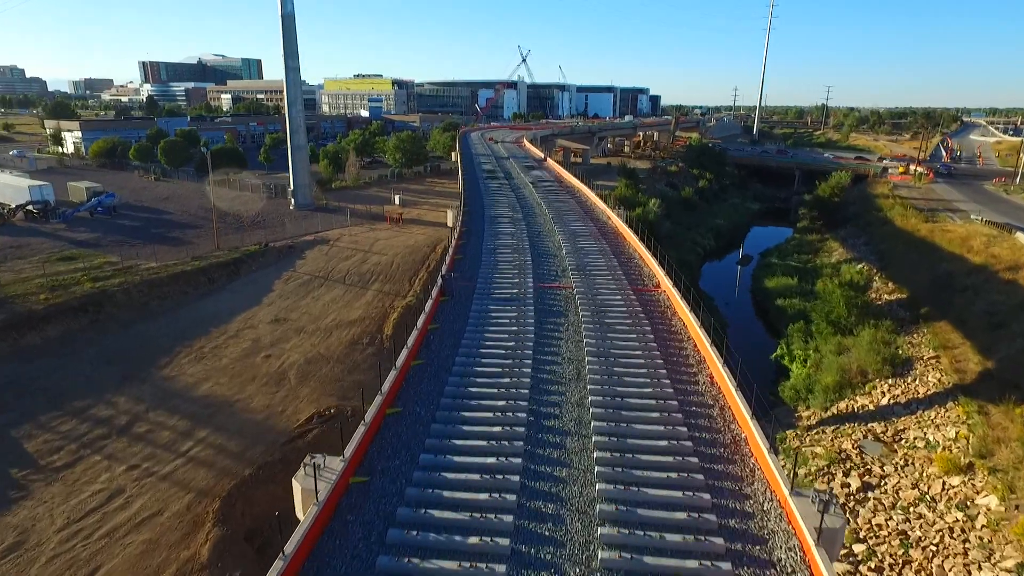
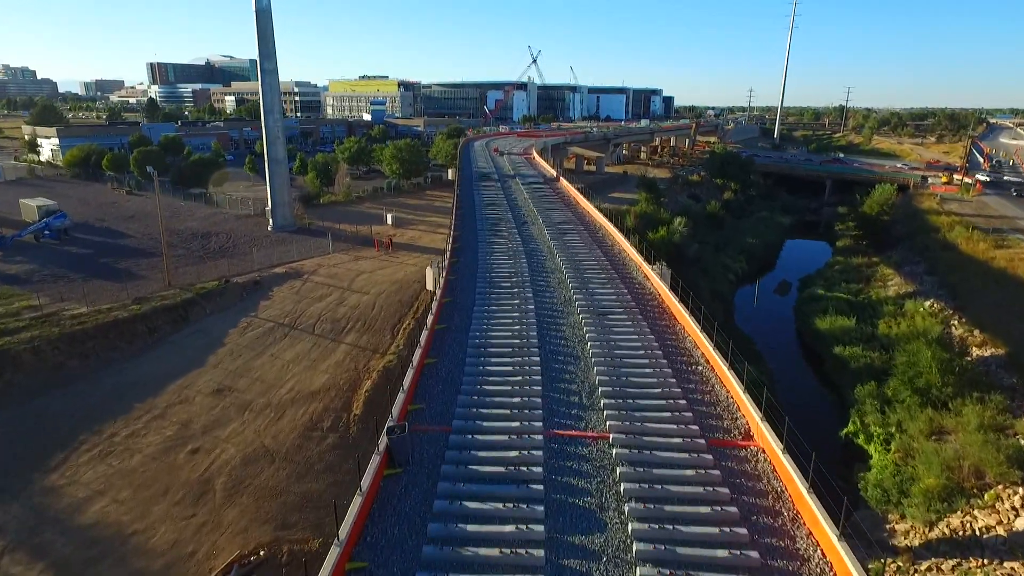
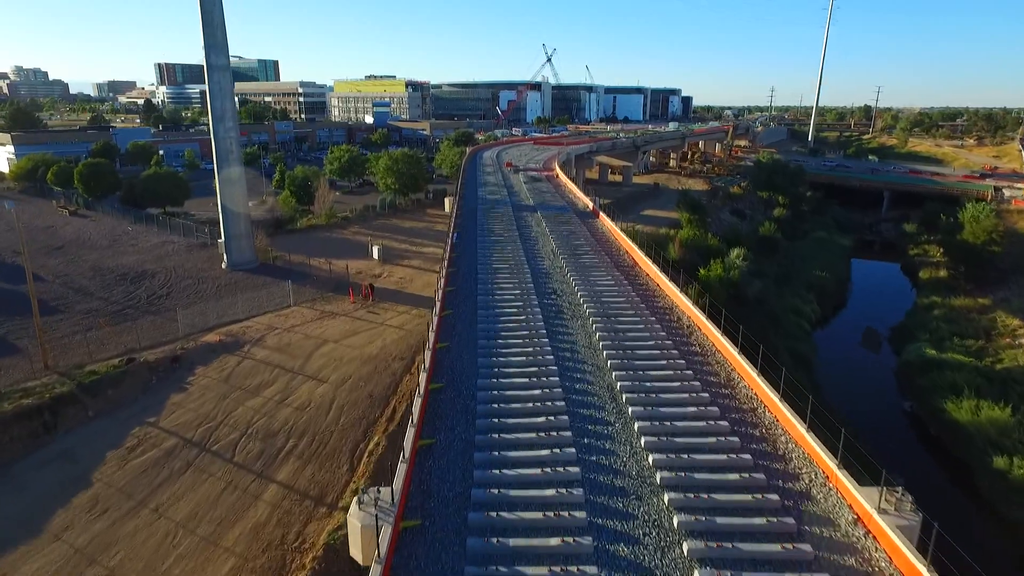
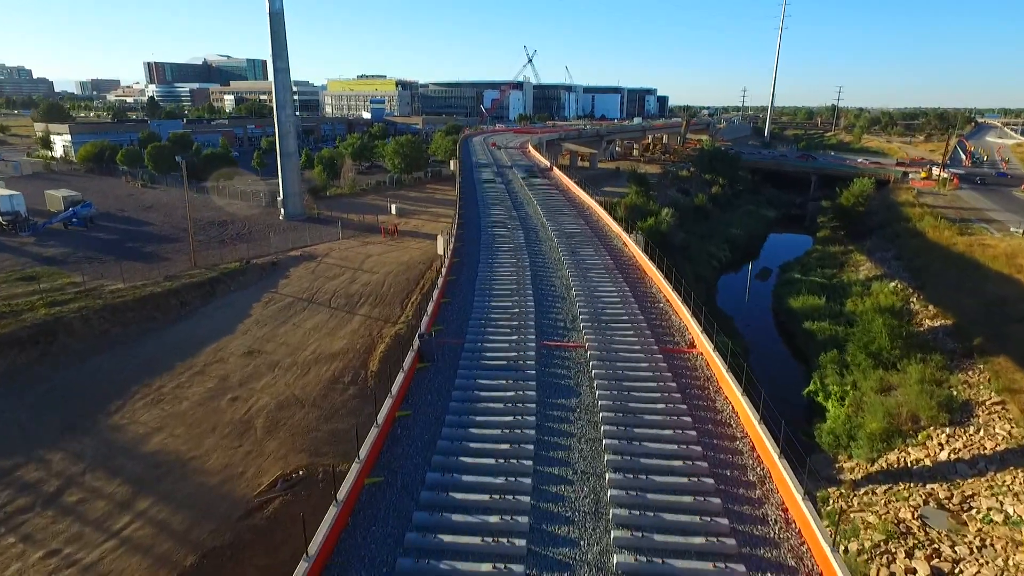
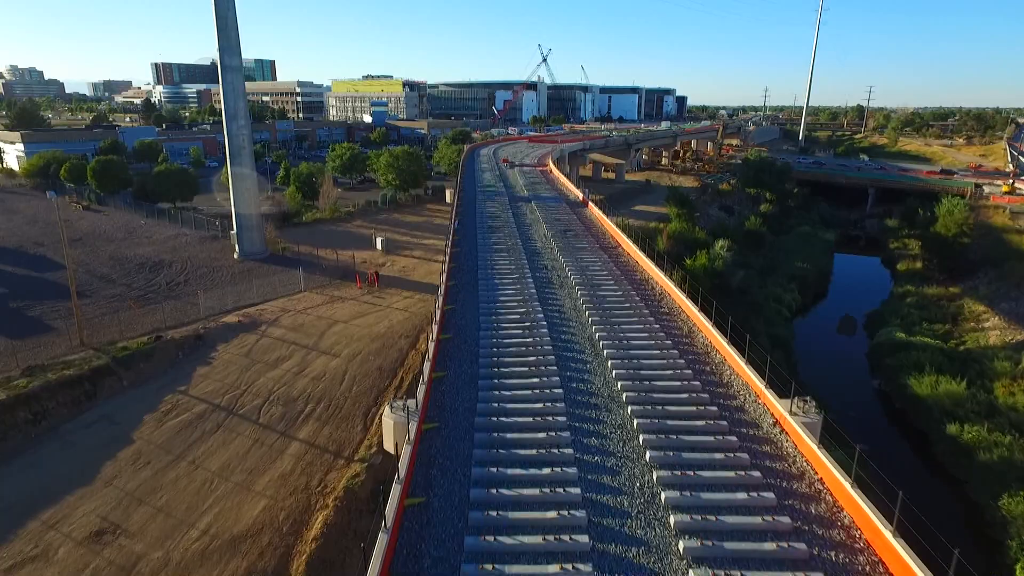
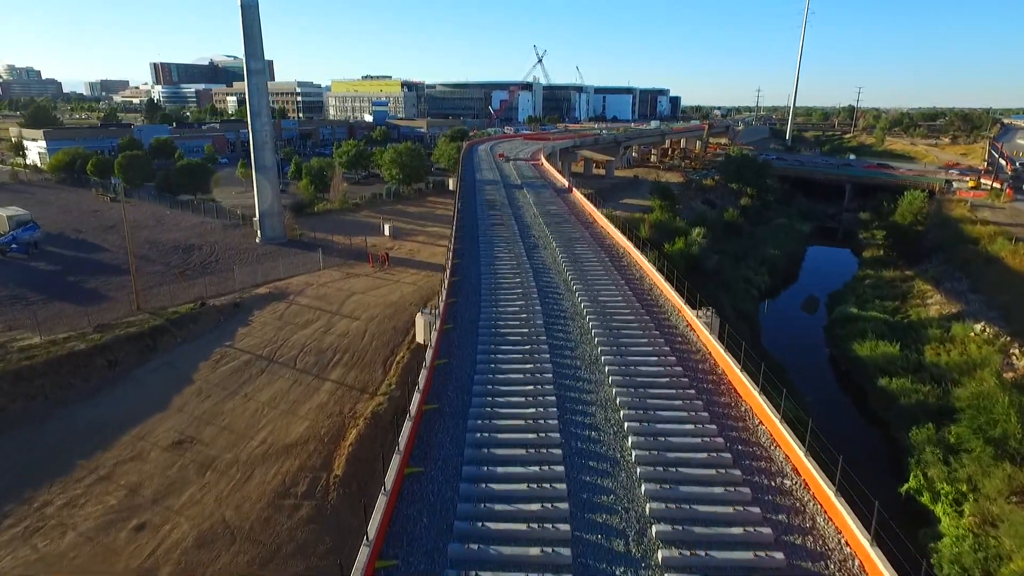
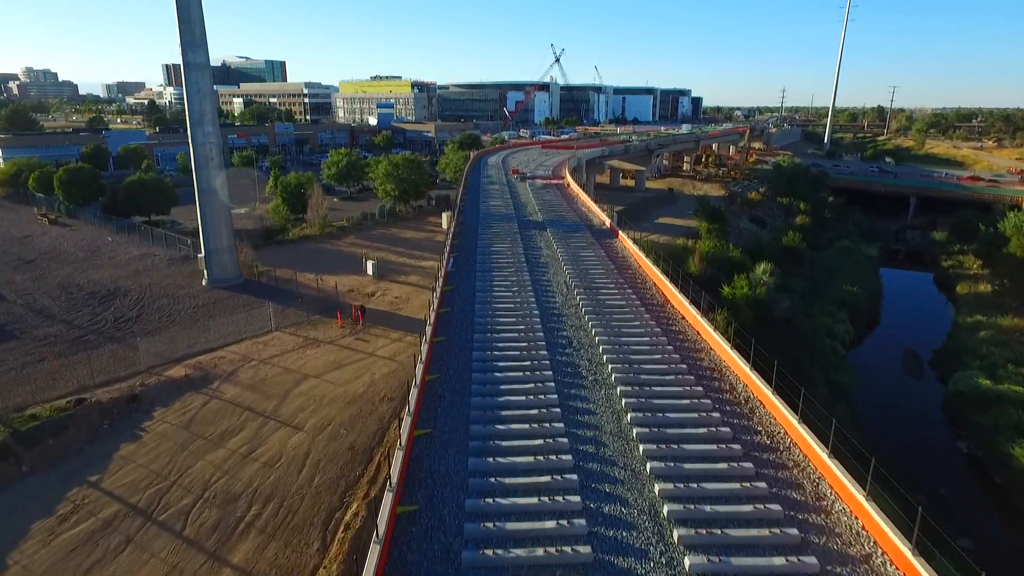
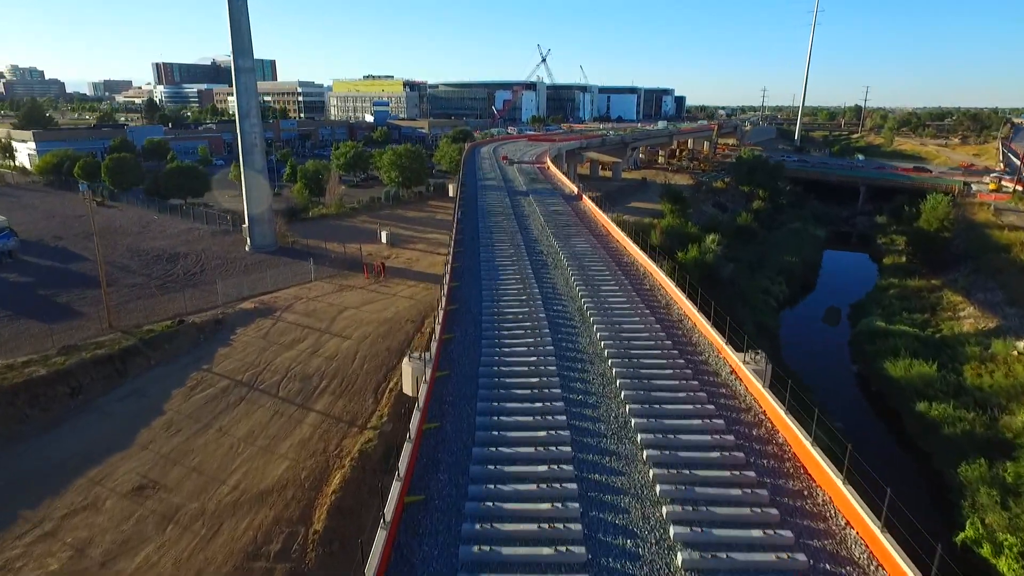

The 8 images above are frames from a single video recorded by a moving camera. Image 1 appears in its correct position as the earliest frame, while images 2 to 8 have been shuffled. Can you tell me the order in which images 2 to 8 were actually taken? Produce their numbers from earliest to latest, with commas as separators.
4, 2, 6, 8, 5, 3, 7
